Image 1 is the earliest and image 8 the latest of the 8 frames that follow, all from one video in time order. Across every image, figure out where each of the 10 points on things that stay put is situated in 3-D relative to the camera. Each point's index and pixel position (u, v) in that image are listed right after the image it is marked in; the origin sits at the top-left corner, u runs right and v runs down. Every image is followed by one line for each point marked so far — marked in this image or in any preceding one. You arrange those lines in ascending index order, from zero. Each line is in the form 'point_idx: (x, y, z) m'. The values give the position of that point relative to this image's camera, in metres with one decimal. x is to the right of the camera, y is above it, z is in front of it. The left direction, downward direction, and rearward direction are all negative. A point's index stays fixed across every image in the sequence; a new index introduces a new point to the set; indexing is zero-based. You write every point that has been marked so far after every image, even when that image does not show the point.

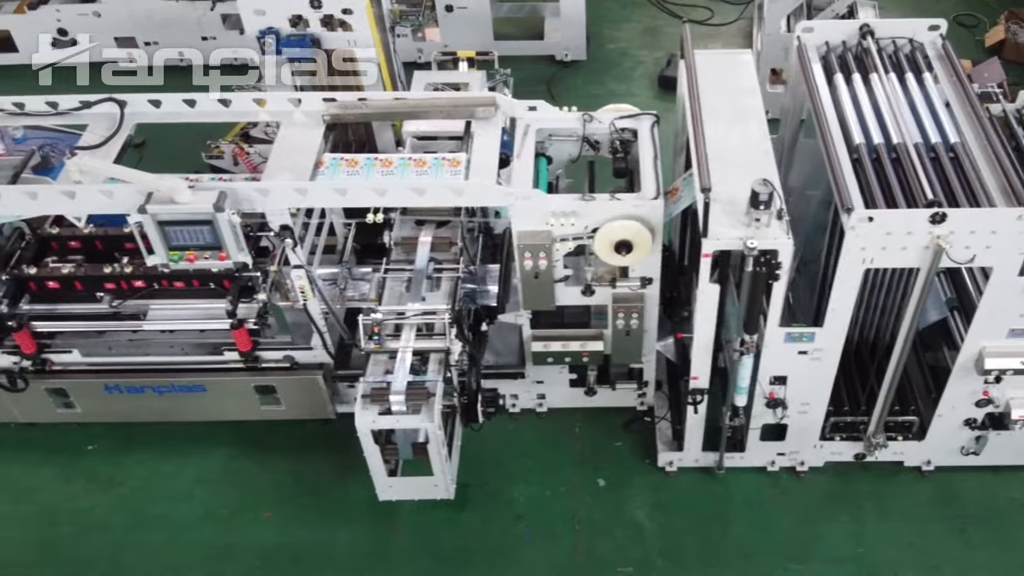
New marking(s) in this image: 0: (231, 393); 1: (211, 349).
0: (-1.9, -0.7, +5.7) m
1: (-2.1, -0.4, +5.7) m
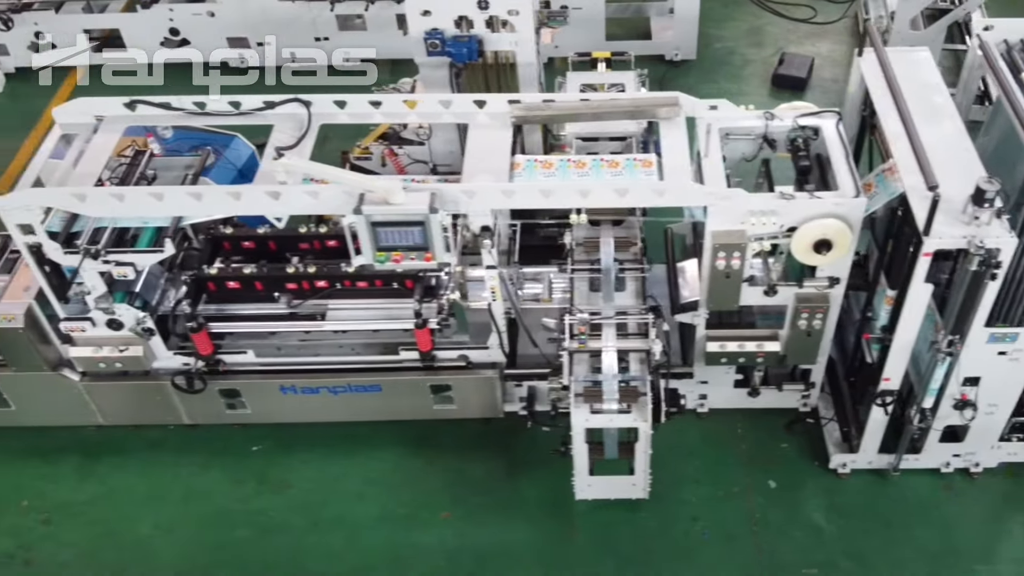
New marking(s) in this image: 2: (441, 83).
0: (-0.7, -0.7, +5.7) m
1: (-0.9, -0.4, +5.7) m
2: (-0.5, +1.6, +6.2) m
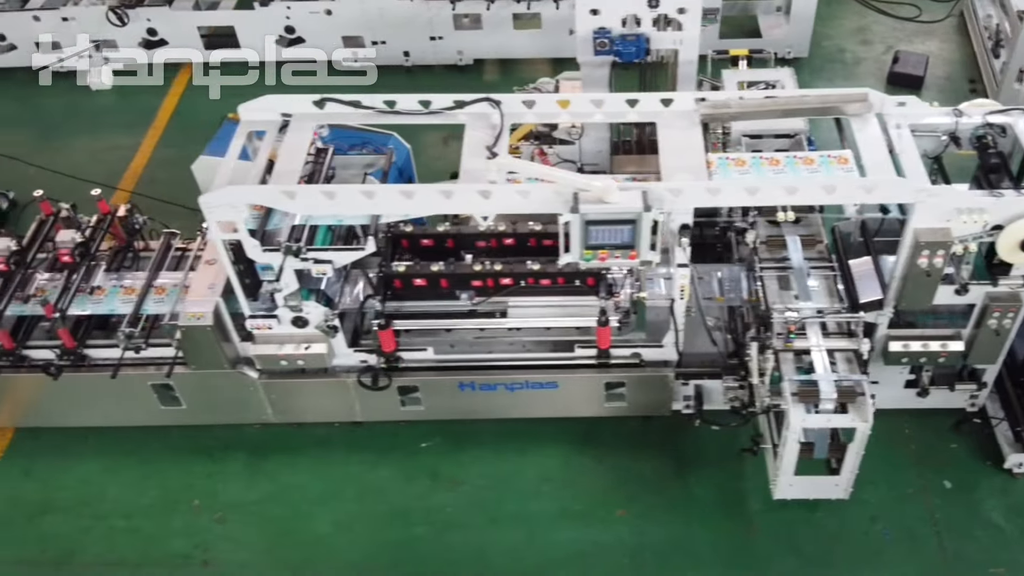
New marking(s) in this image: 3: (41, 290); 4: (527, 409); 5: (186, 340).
0: (+0.5, -0.7, +5.7) m
1: (+0.3, -0.4, +5.7) m
2: (+0.7, +1.6, +6.2) m
3: (-3.1, 0.0, +5.6) m
4: (+0.1, -0.9, +5.8) m
5: (-2.1, -0.3, +5.3) m
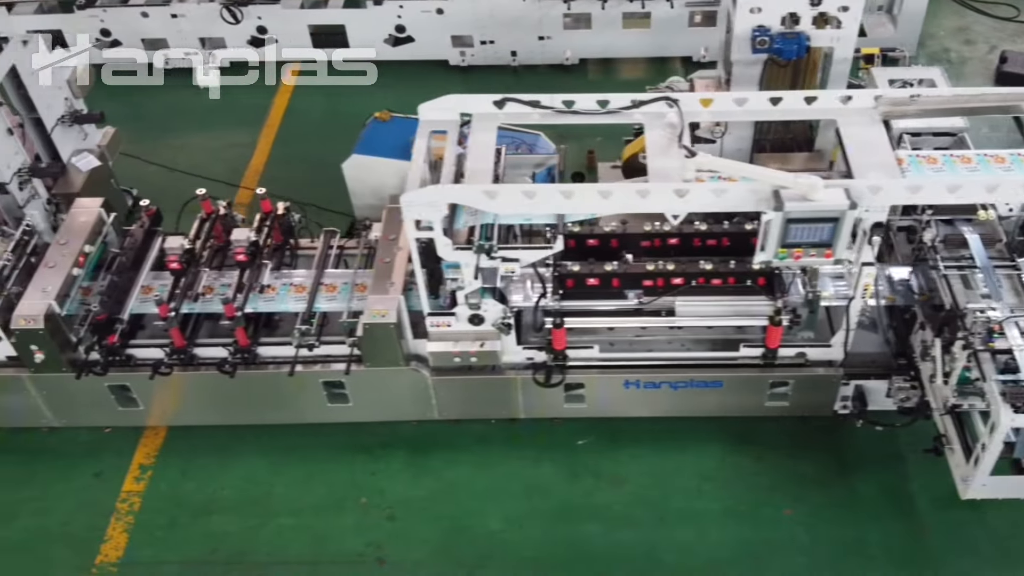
0: (+1.6, -0.7, +5.6) m
1: (+1.4, -0.4, +5.6) m
2: (+1.8, +1.6, +6.1) m
3: (-1.9, 0.0, +5.6) m
4: (+1.2, -0.8, +5.8) m
5: (-0.9, -0.3, +5.2) m
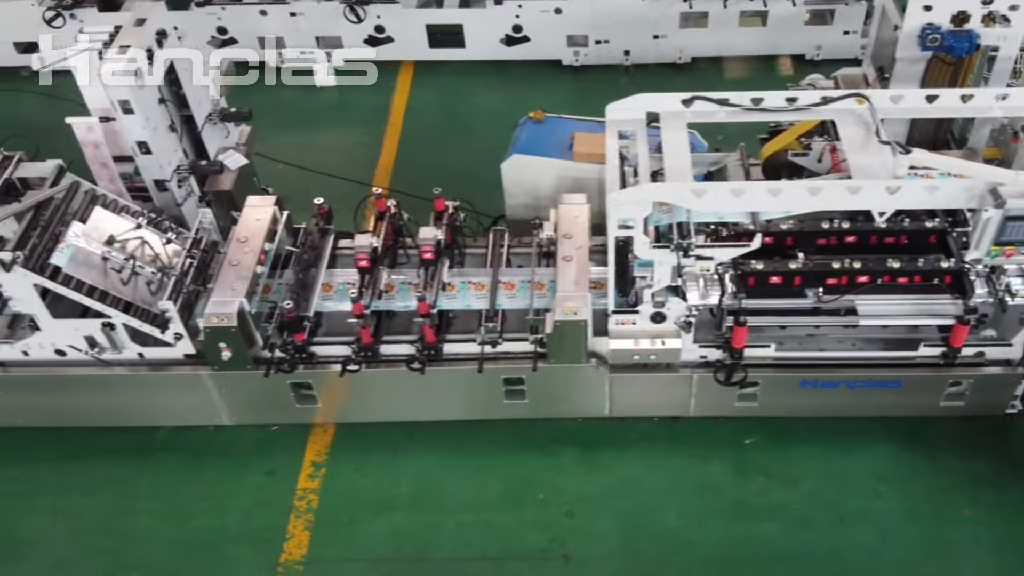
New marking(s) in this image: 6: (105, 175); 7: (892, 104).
0: (+2.9, -0.7, +5.6) m
1: (+2.7, -0.4, +5.6) m
2: (+3.1, +1.6, +6.1) m
3: (-0.7, 0.0, +5.6) m
4: (+2.5, -0.8, +5.7) m
5: (+0.3, -0.3, +5.2) m
6: (-3.0, +0.8, +6.0) m
7: (+2.5, +1.2, +5.2) m
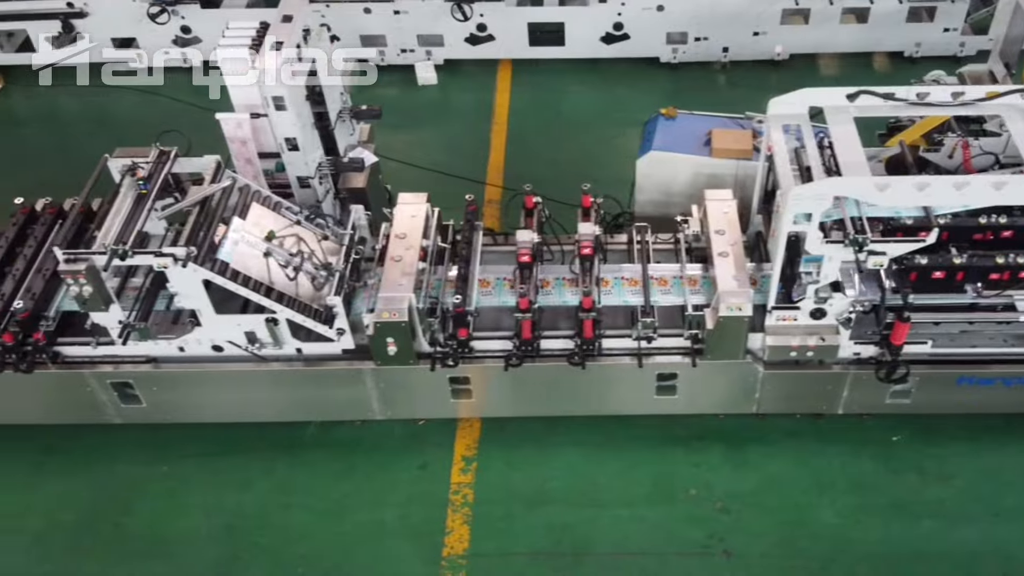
0: (+3.9, -0.7, +5.6) m
1: (+3.7, -0.4, +5.6) m
2: (+4.1, +1.6, +6.1) m
3: (+0.3, +0.1, +5.6) m
4: (+3.5, -0.8, +5.7) m
5: (+1.3, -0.3, +5.2) m
6: (-2.0, +0.9, +6.1) m
7: (+3.5, +1.2, +5.2) m
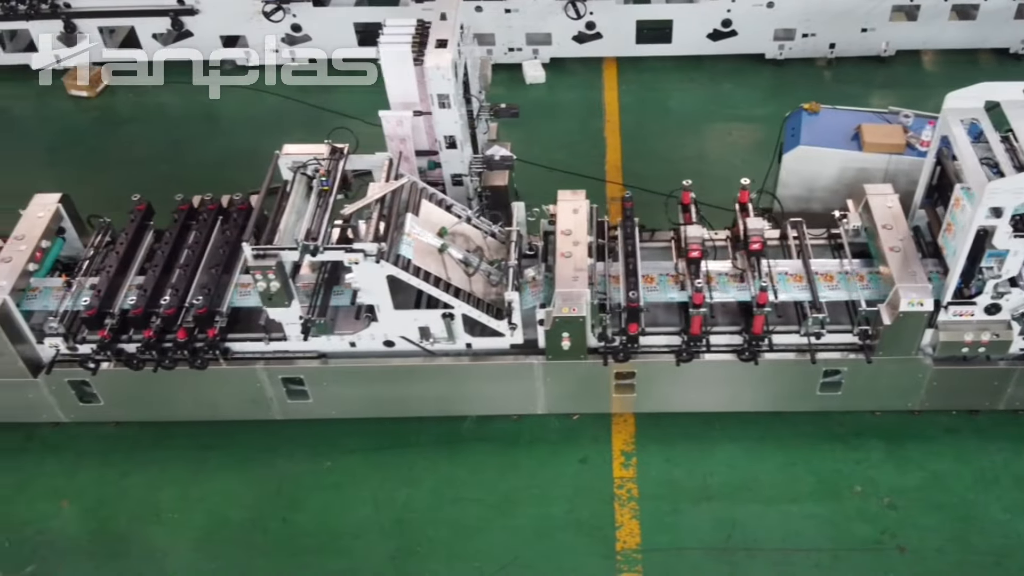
0: (+5.1, -0.6, +5.6) m
1: (+4.9, -0.3, +5.6) m
2: (+5.3, +1.7, +6.1) m
3: (+1.5, +0.1, +5.6) m
4: (+4.7, -0.8, +5.7) m
5: (+2.5, -0.2, +5.2) m
6: (-0.8, +0.9, +6.1) m
7: (+4.7, +1.2, +5.2) m
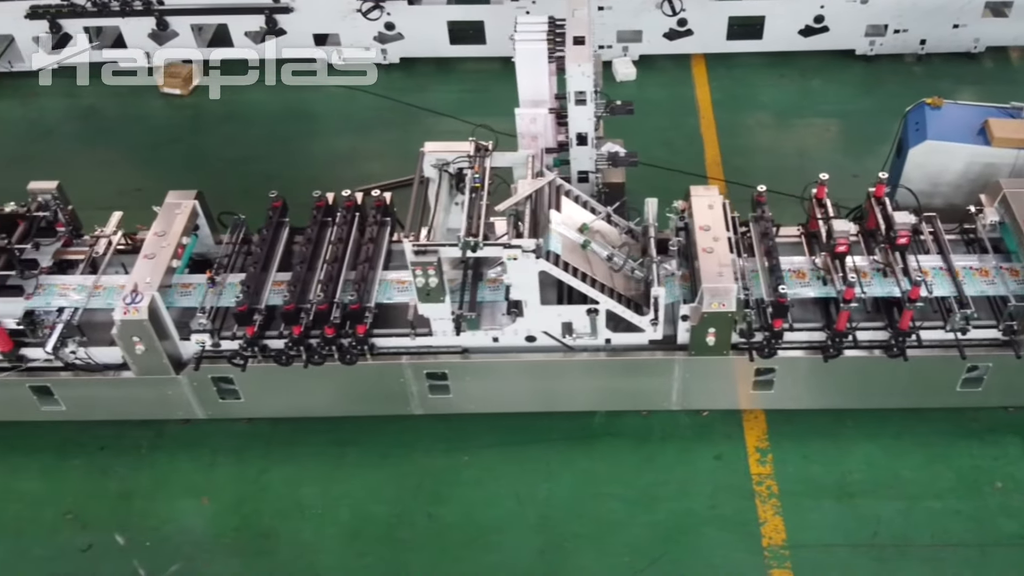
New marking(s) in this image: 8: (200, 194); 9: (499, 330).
0: (+6.0, -0.6, +5.6) m
1: (+5.8, -0.3, +5.6) m
2: (+6.2, +1.7, +6.1) m
3: (+2.5, +0.1, +5.6) m
4: (+5.7, -0.7, +5.7) m
5: (+3.5, -0.2, +5.2) m
6: (+0.2, +0.9, +6.1) m
7: (+5.6, +1.3, +5.1) m
8: (-2.3, +0.7, +5.9) m
9: (-0.1, -0.3, +5.4) m
